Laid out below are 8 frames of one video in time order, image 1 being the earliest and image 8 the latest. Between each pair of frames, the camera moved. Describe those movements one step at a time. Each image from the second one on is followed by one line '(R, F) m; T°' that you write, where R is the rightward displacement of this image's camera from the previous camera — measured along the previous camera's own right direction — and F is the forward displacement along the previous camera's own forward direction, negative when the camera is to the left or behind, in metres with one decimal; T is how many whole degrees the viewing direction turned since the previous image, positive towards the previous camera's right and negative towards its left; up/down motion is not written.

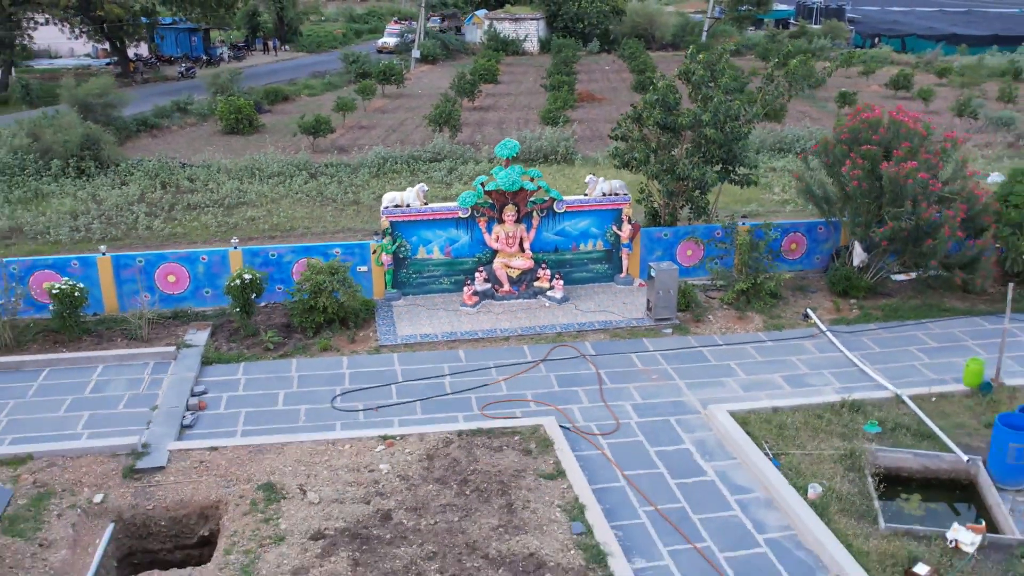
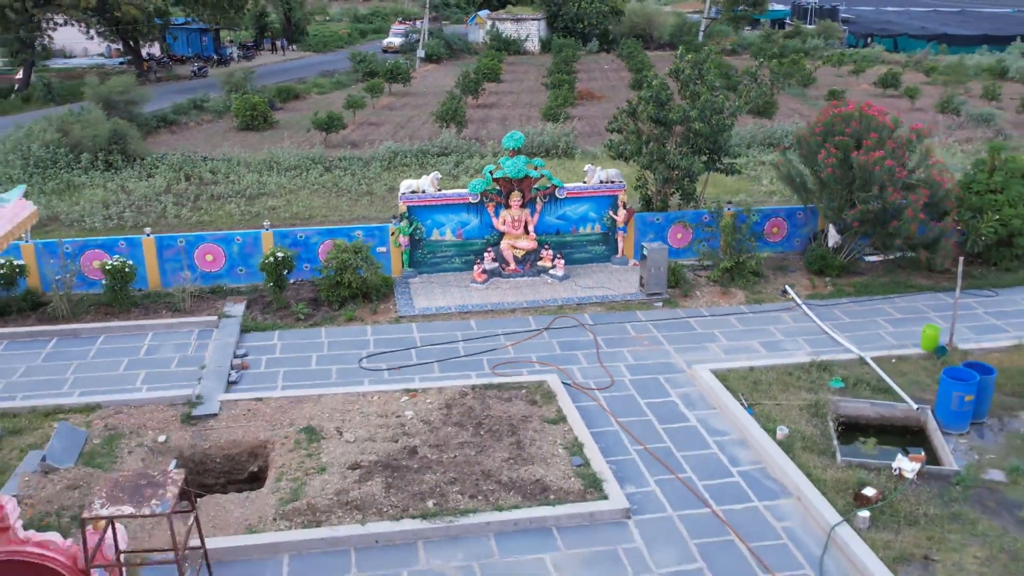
(-0.1, -1.1) m; 0°
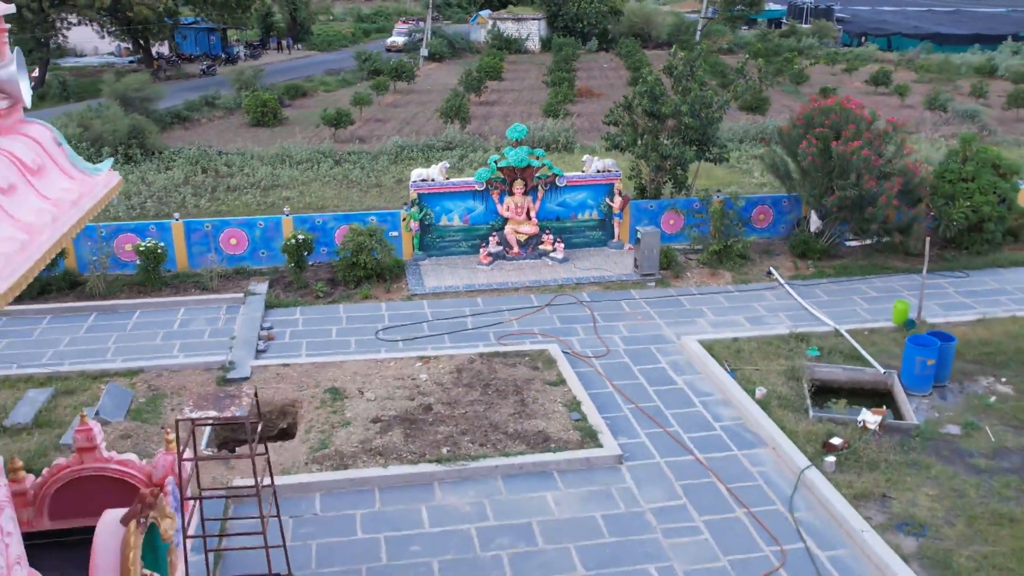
(0.0, -0.9) m; 0°
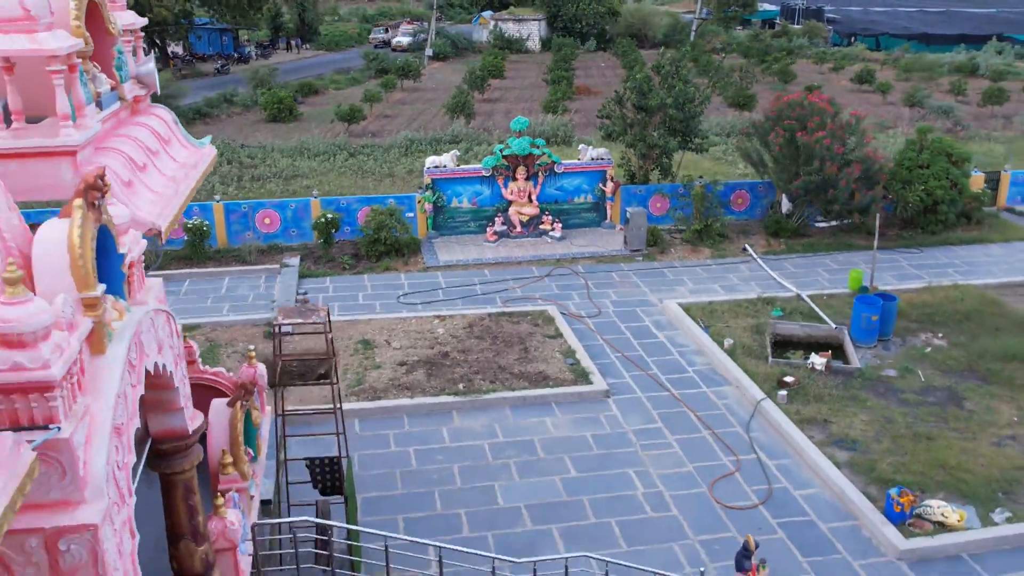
(-0.1, -1.6) m; 0°
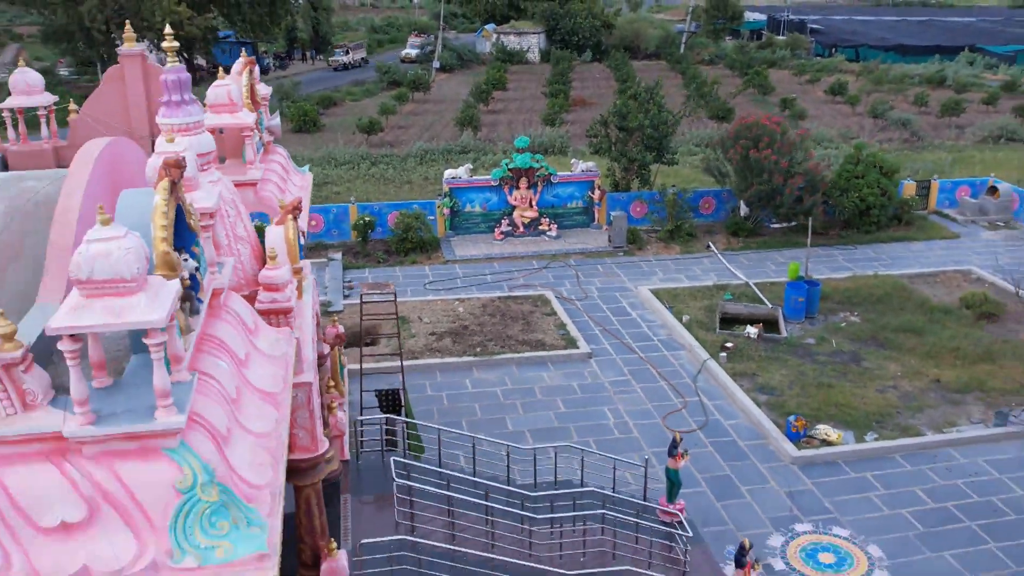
(-0.1, -3.0) m; 0°
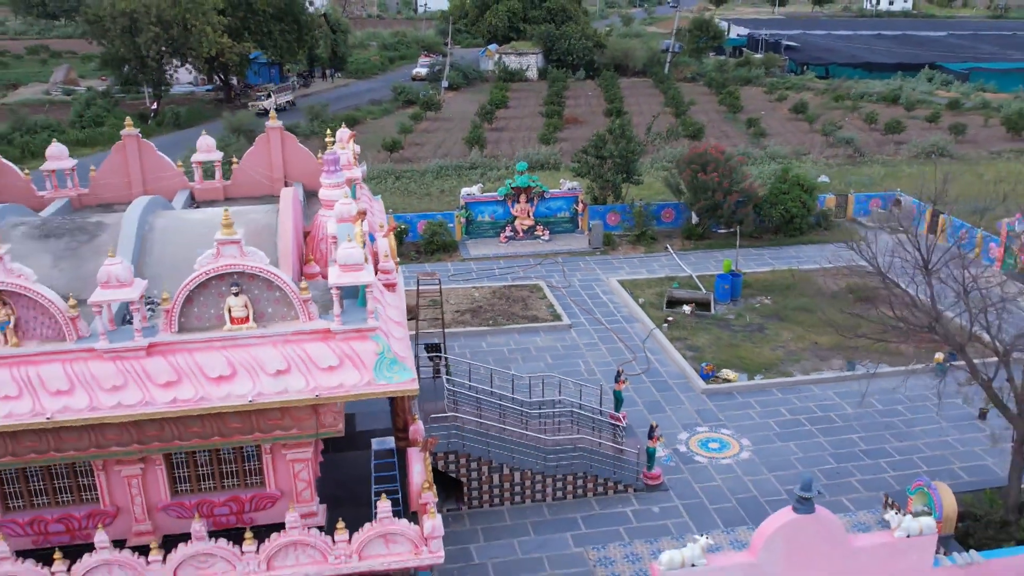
(-0.1, -5.0) m; 0°
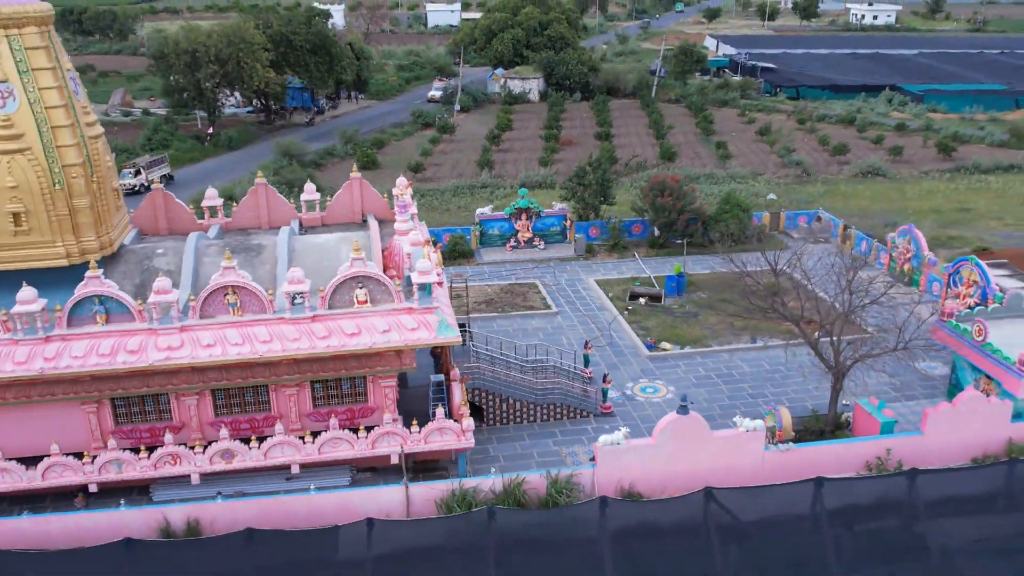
(0.0, -6.8) m; 0°
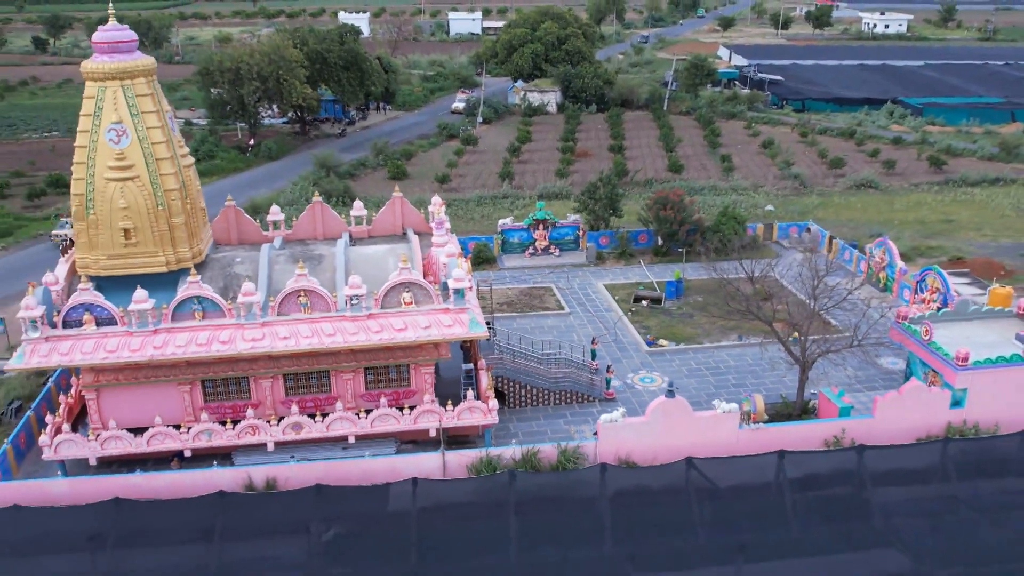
(0.0, -3.5) m; -1°
